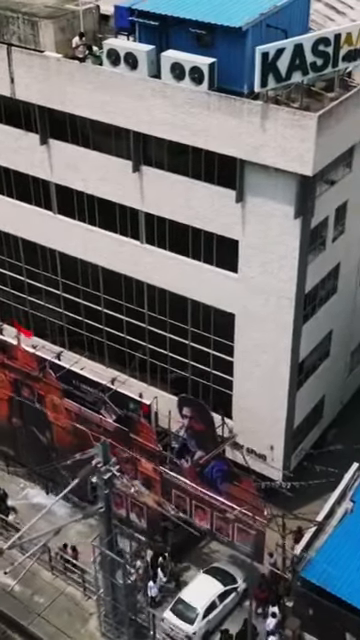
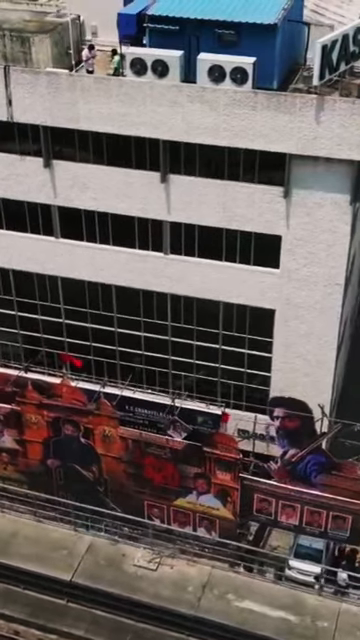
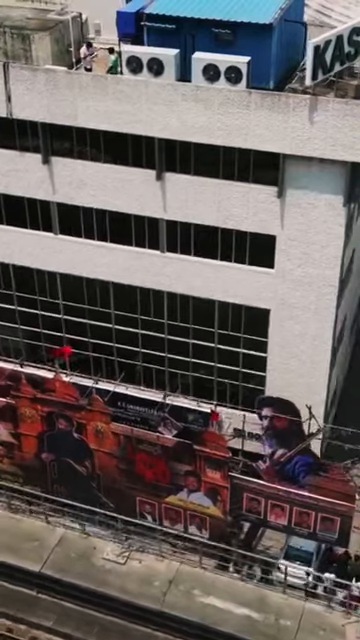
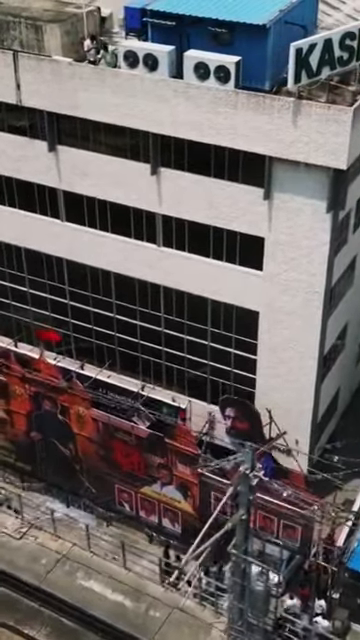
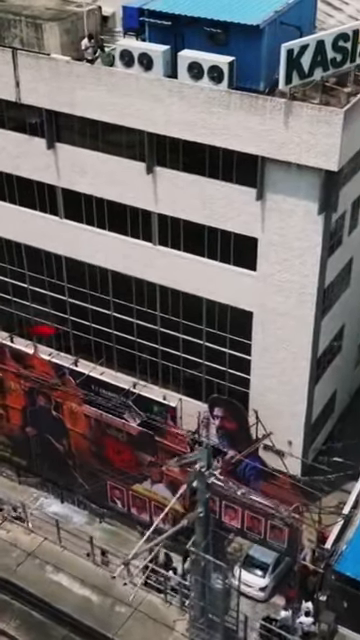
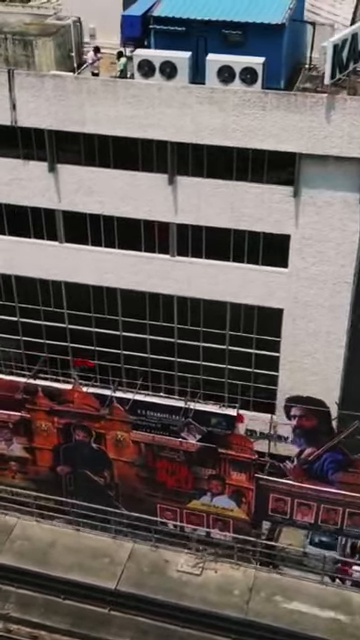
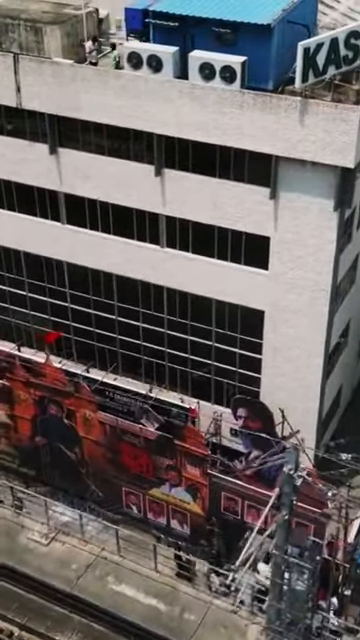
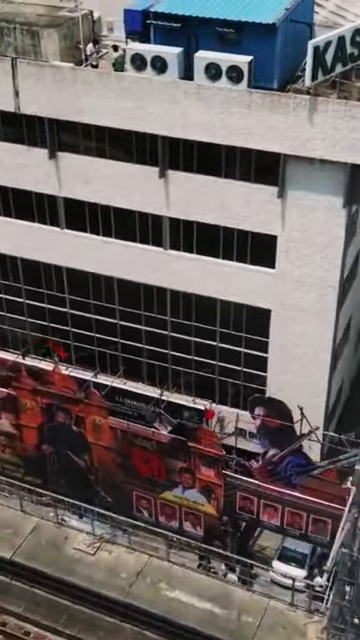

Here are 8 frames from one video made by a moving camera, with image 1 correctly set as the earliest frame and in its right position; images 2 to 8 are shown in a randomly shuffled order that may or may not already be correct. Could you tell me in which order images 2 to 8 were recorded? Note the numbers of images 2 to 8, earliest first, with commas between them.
5, 4, 7, 8, 3, 2, 6
